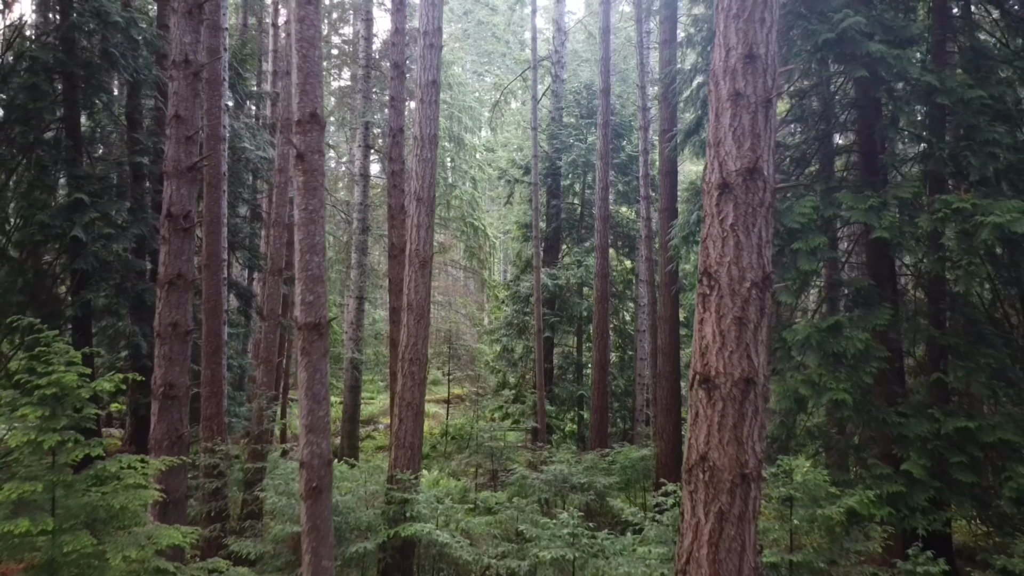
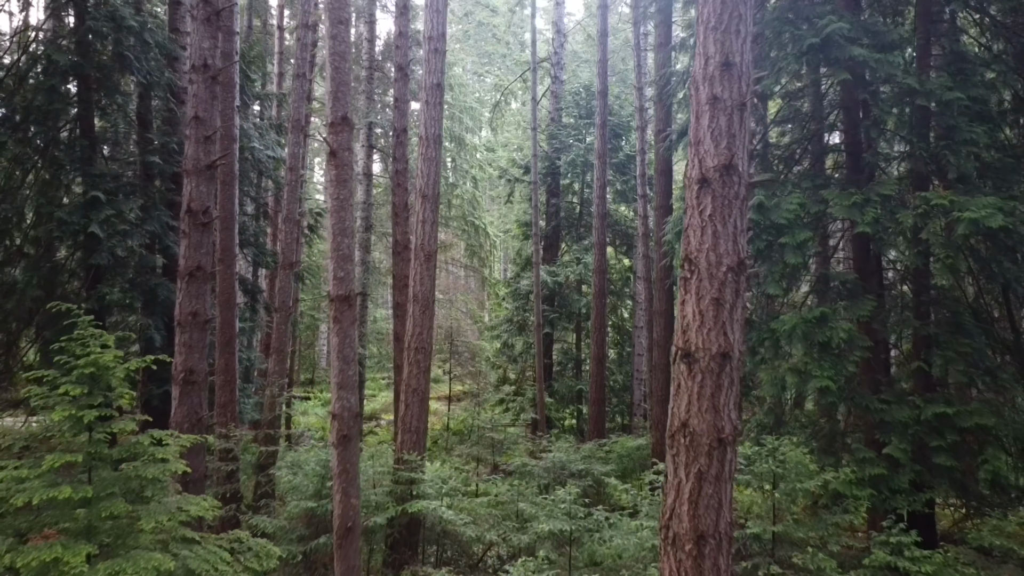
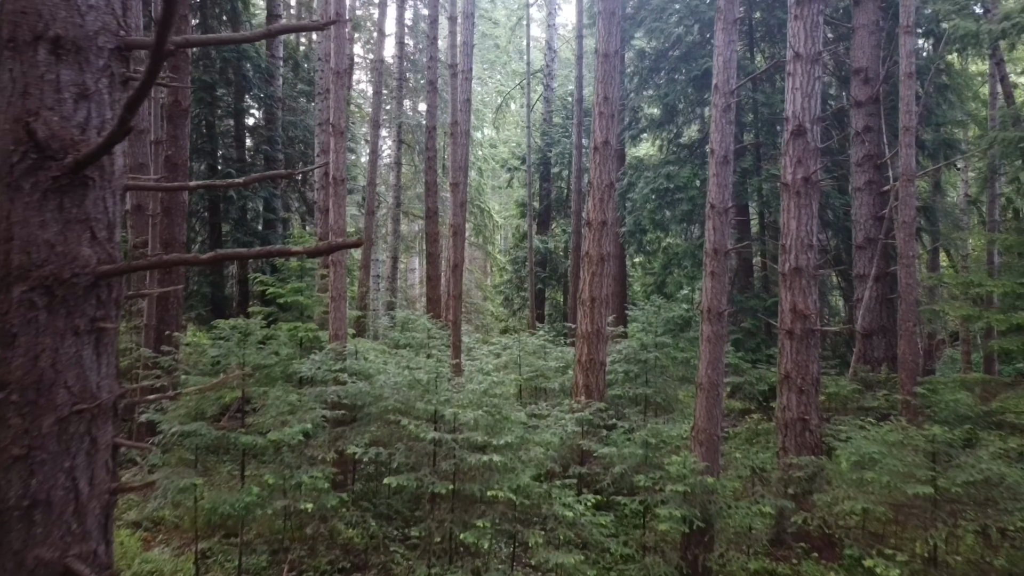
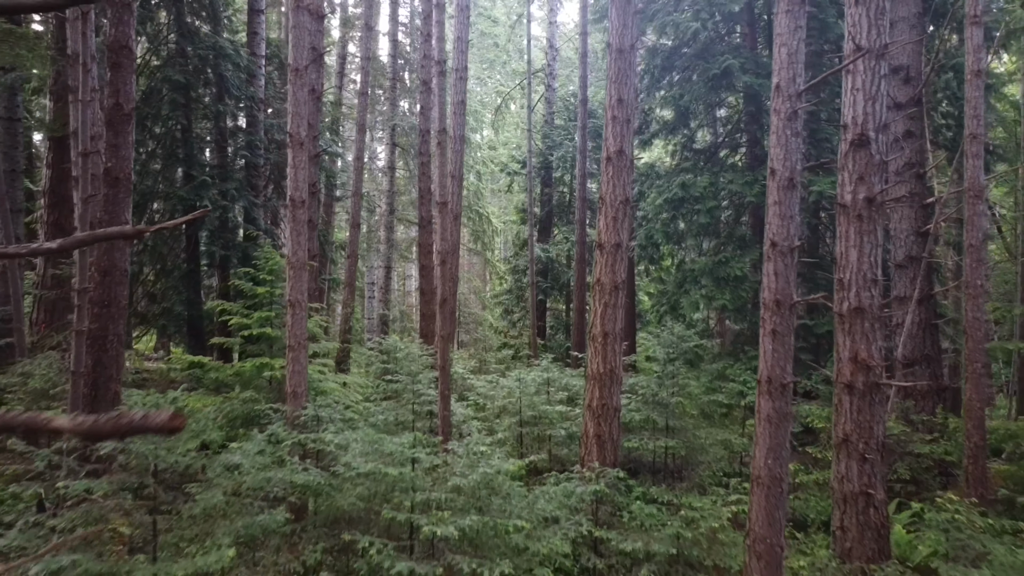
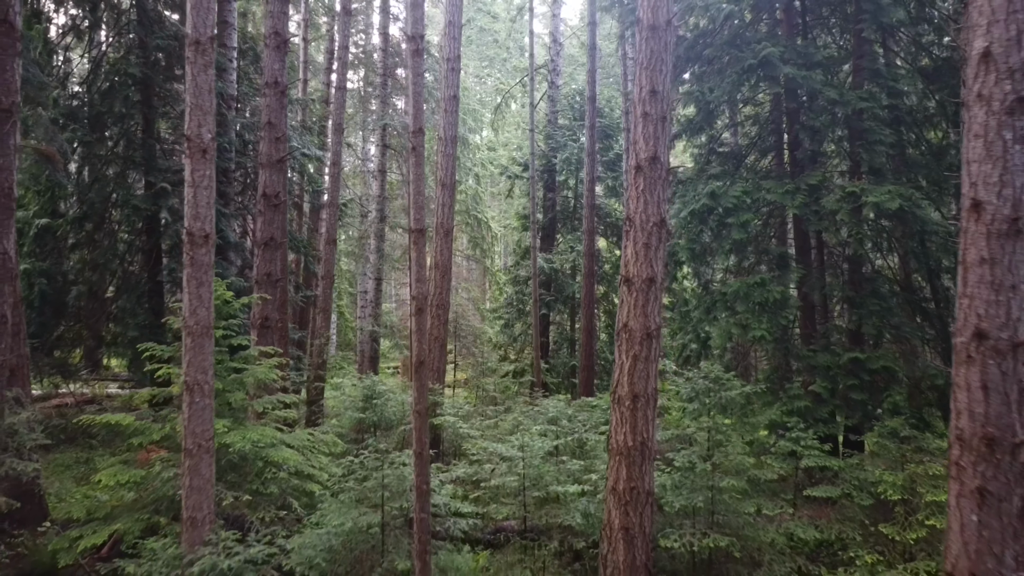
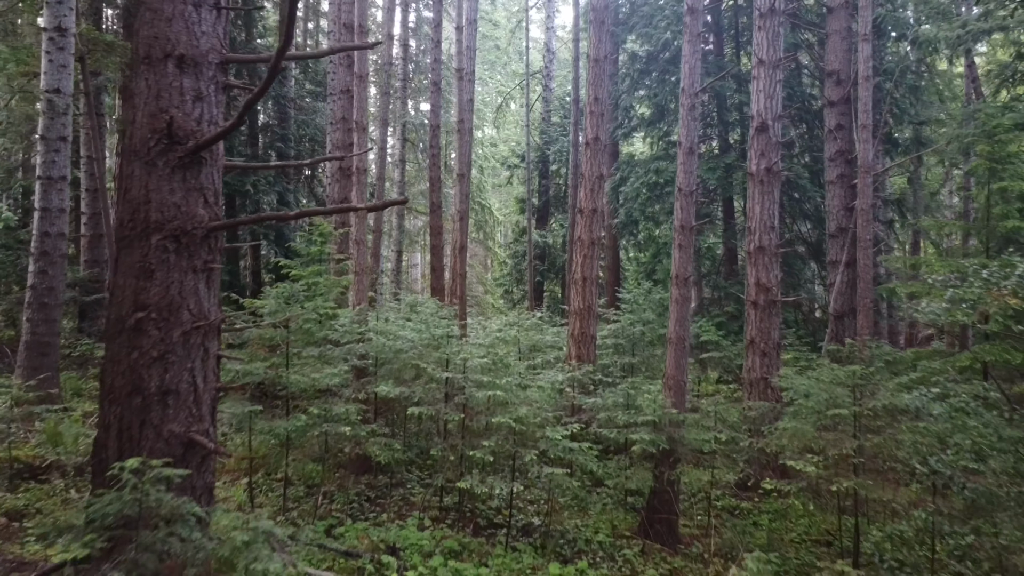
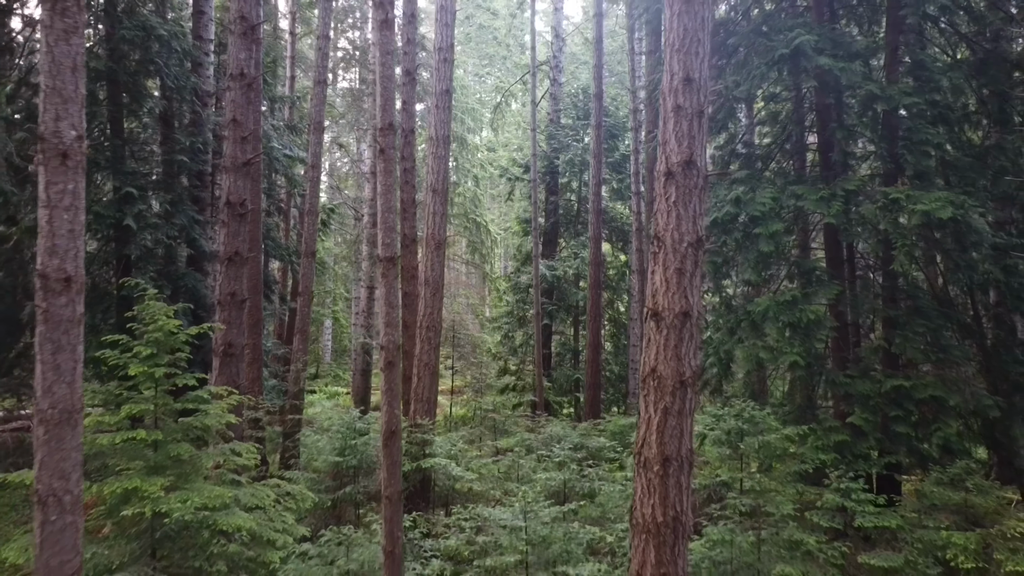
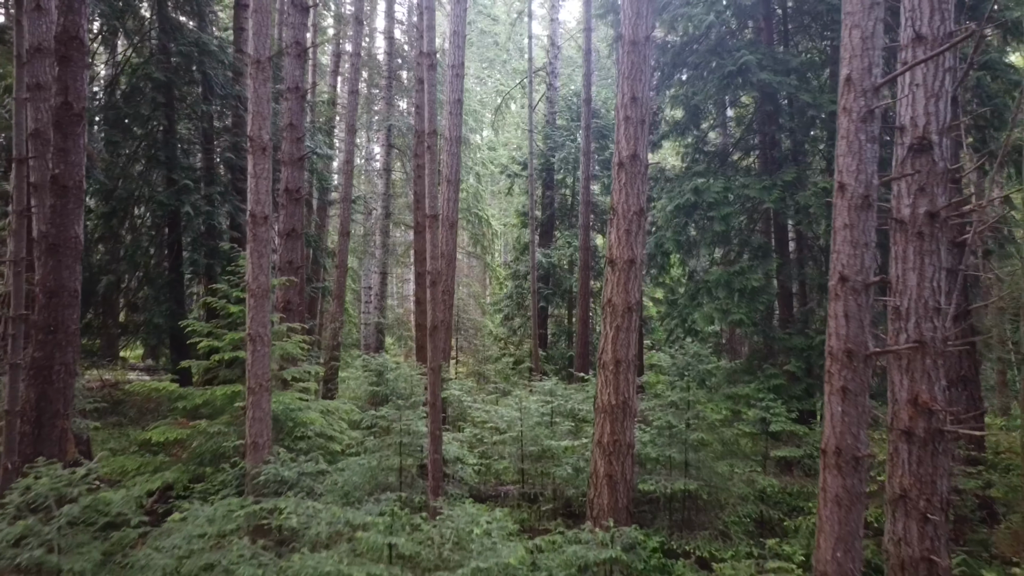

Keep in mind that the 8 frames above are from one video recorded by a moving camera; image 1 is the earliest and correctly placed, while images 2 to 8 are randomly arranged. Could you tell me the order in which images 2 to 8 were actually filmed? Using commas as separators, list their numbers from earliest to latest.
2, 7, 5, 8, 4, 3, 6
